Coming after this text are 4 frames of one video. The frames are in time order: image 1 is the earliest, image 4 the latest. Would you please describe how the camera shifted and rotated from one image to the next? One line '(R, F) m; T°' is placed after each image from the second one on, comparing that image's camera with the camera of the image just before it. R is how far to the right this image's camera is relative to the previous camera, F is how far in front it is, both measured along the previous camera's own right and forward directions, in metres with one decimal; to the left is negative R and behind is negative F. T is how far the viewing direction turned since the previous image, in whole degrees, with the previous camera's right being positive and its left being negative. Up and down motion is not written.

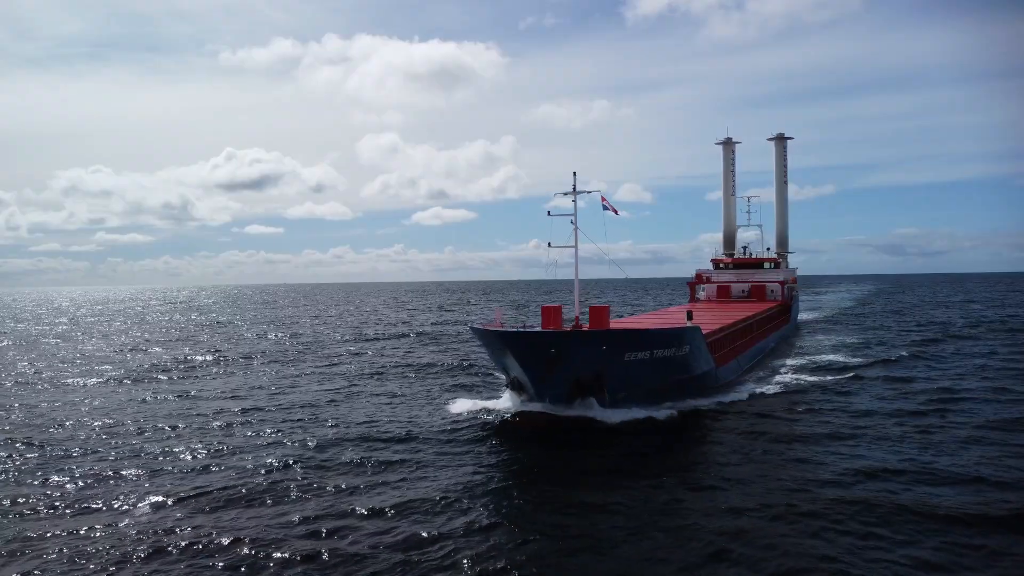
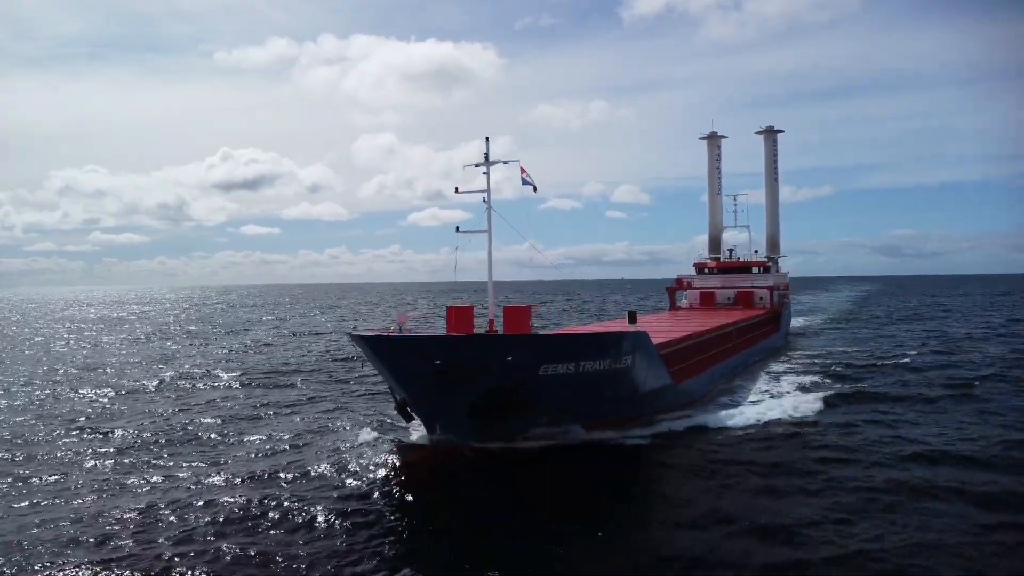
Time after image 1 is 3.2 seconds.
(+0.6, +1.5) m; 0°
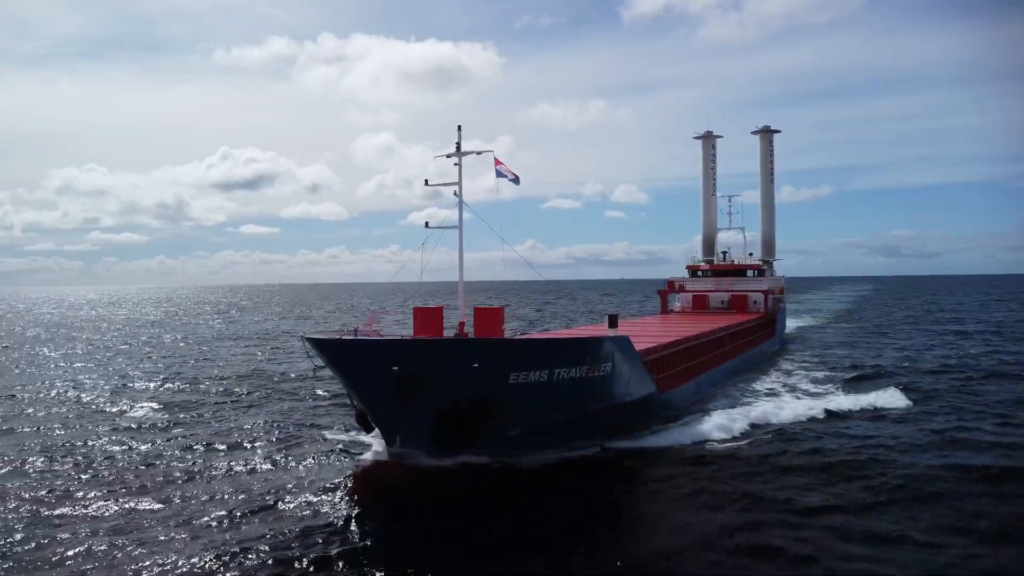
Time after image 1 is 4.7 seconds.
(+0.3, +0.5) m; 0°
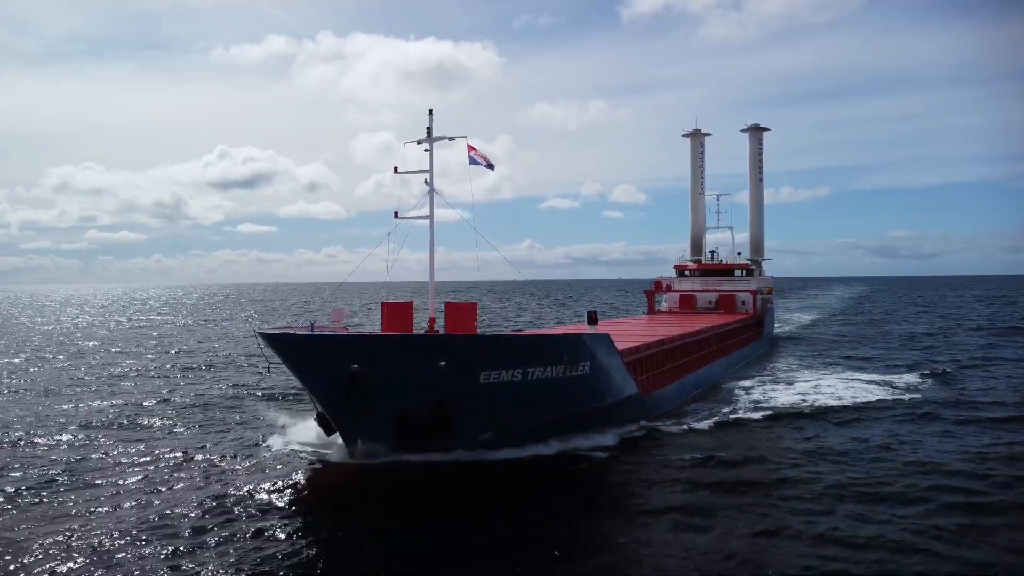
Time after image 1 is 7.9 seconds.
(+0.4, +0.3) m; 0°
